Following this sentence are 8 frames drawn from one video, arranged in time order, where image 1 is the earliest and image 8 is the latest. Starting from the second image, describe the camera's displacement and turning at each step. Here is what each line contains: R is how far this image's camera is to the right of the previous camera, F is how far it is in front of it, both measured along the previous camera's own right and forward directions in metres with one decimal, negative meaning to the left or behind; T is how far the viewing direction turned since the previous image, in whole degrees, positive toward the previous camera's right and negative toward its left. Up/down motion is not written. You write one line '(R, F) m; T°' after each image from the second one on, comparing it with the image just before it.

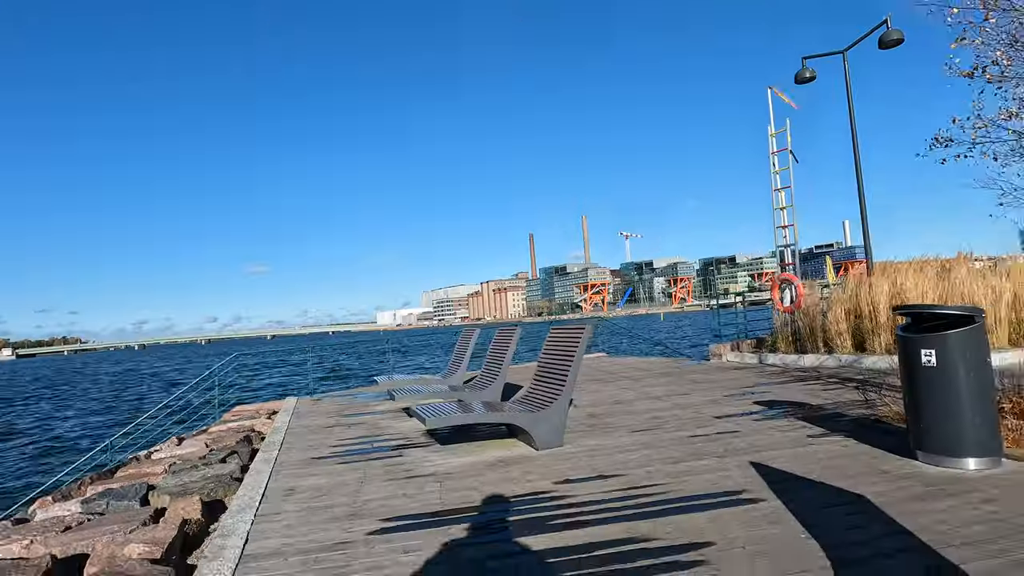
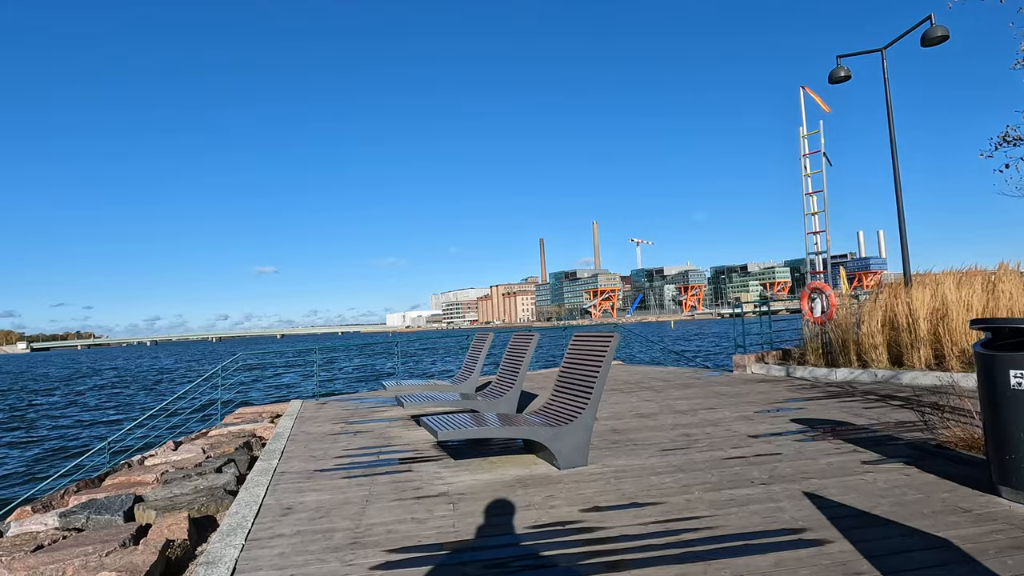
(-0.1, +0.5) m; -1°
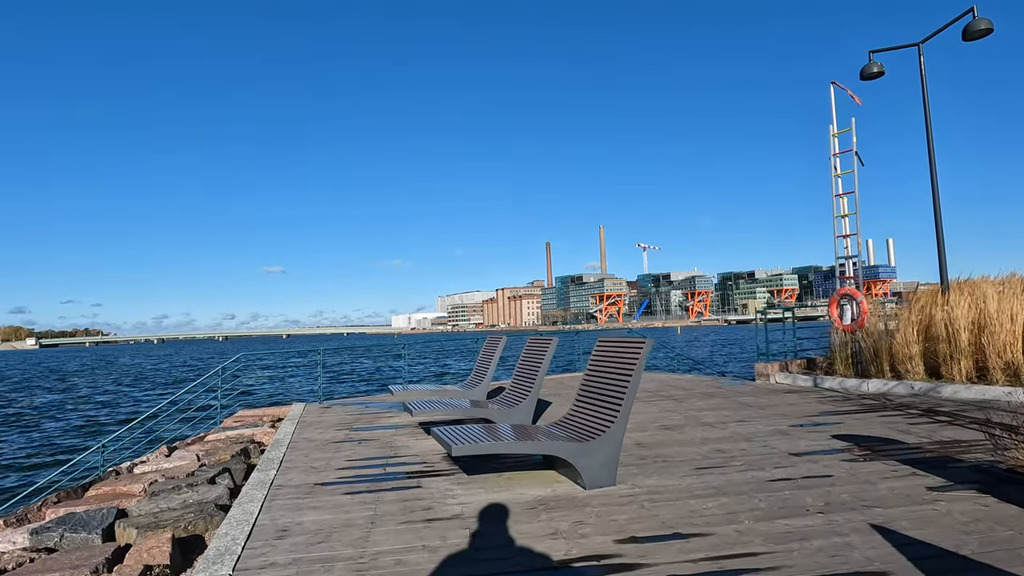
(-0.1, +0.5) m; 0°
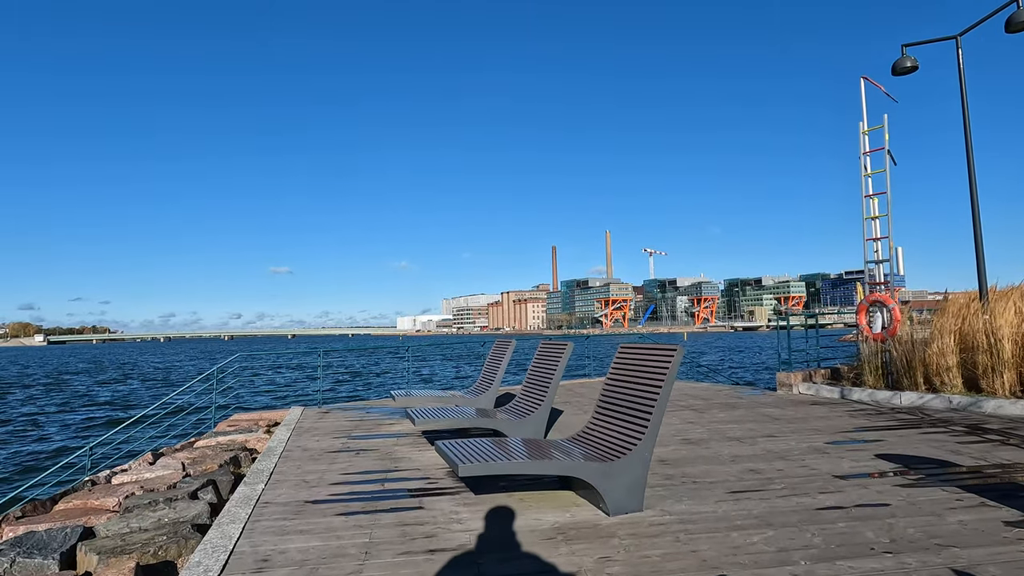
(-0.1, +0.5) m; 0°
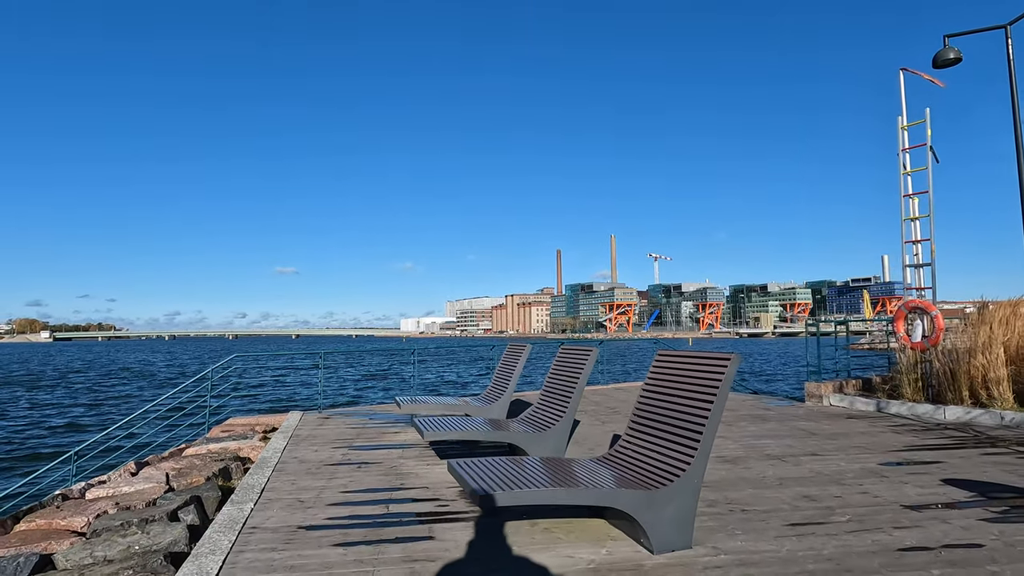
(-0.1, +0.6) m; 0°
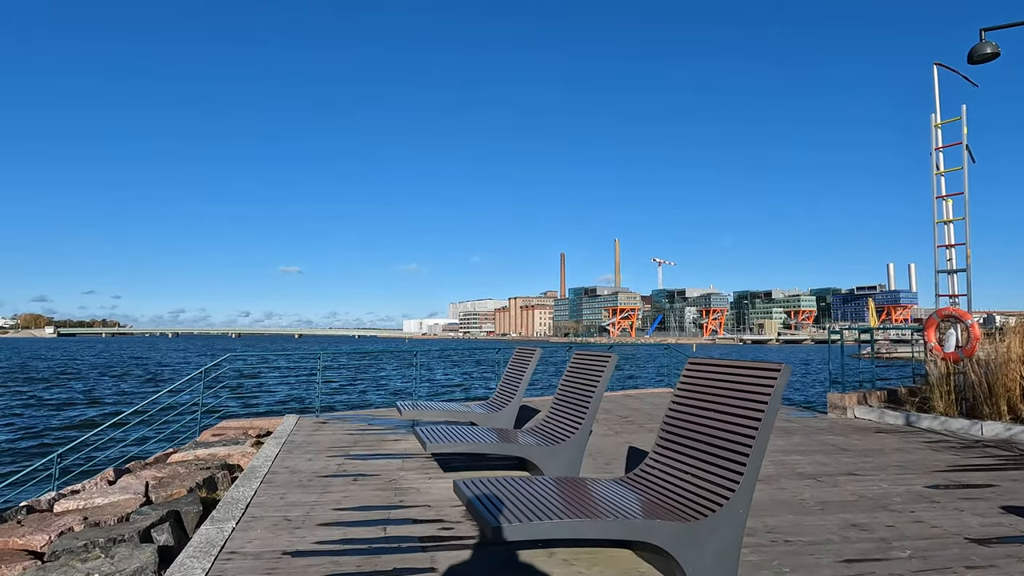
(-0.1, +0.5) m; 0°
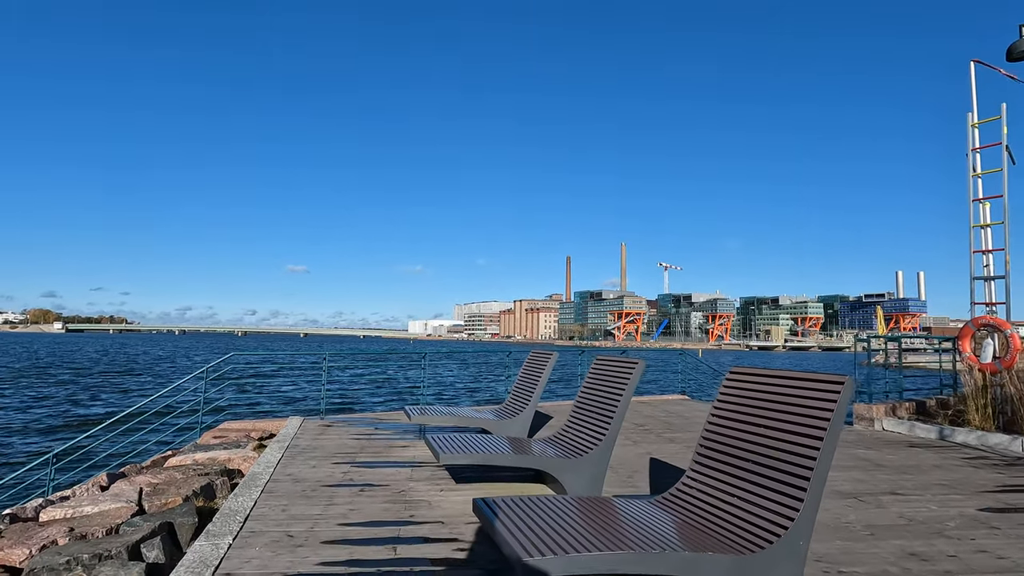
(-0.1, +0.4) m; 0°
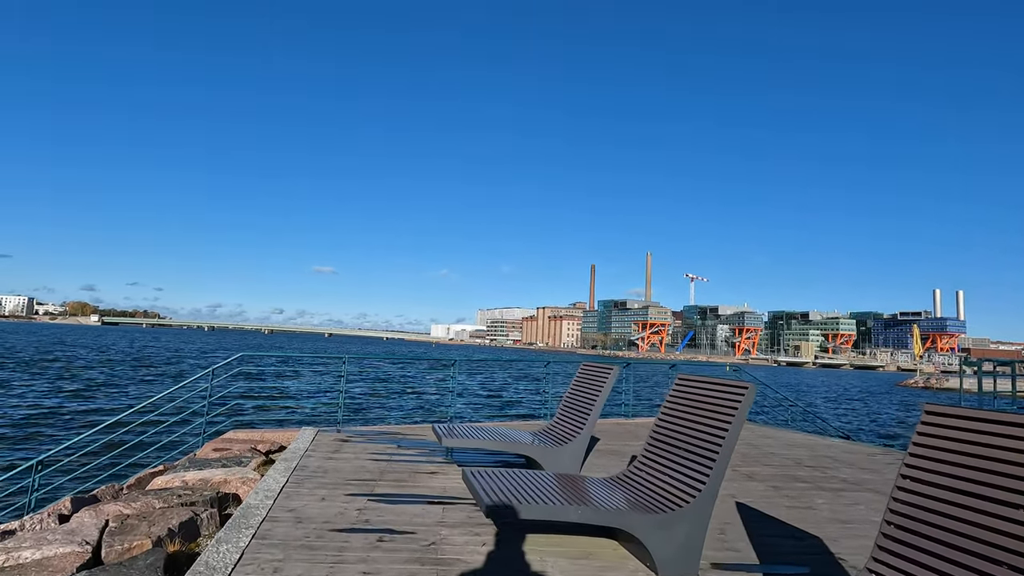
(-0.3, +1.2) m; -2°
